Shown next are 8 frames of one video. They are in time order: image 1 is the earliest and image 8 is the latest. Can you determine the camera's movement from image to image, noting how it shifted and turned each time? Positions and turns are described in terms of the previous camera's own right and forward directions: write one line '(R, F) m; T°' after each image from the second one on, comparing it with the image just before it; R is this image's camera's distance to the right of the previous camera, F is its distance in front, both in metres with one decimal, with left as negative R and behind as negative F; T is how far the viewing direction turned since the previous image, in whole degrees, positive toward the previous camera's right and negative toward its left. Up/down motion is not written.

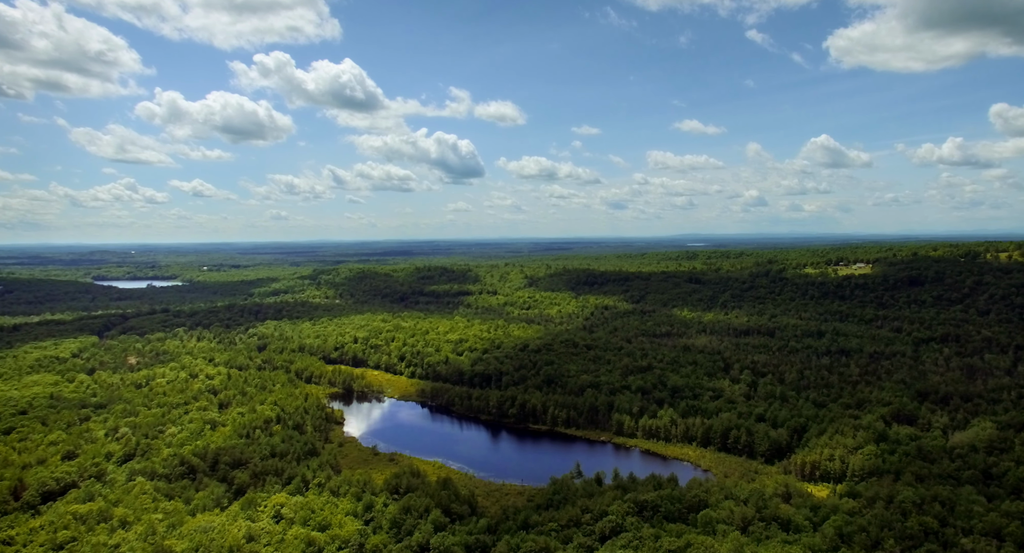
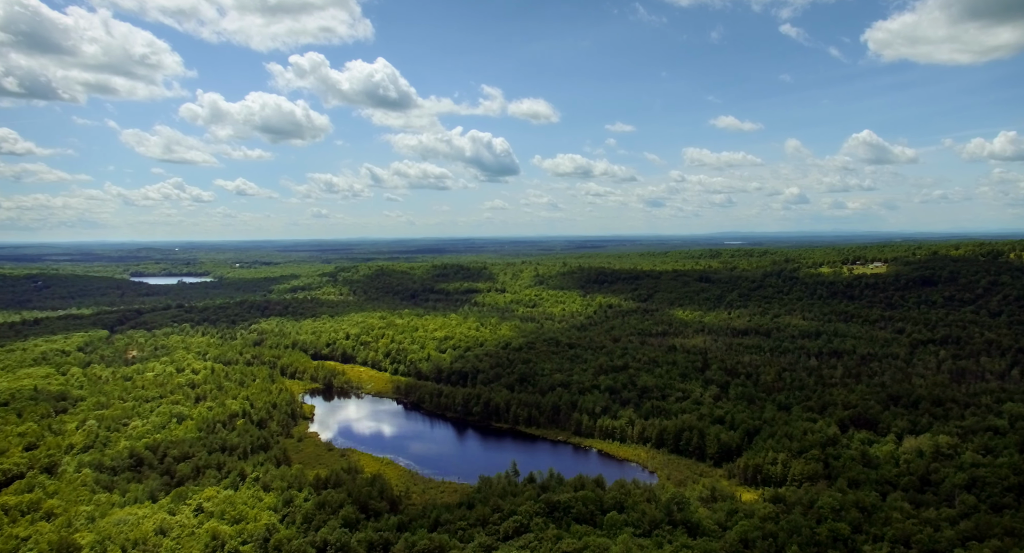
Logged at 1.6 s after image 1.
(+9.4, +0.1) m; -4°
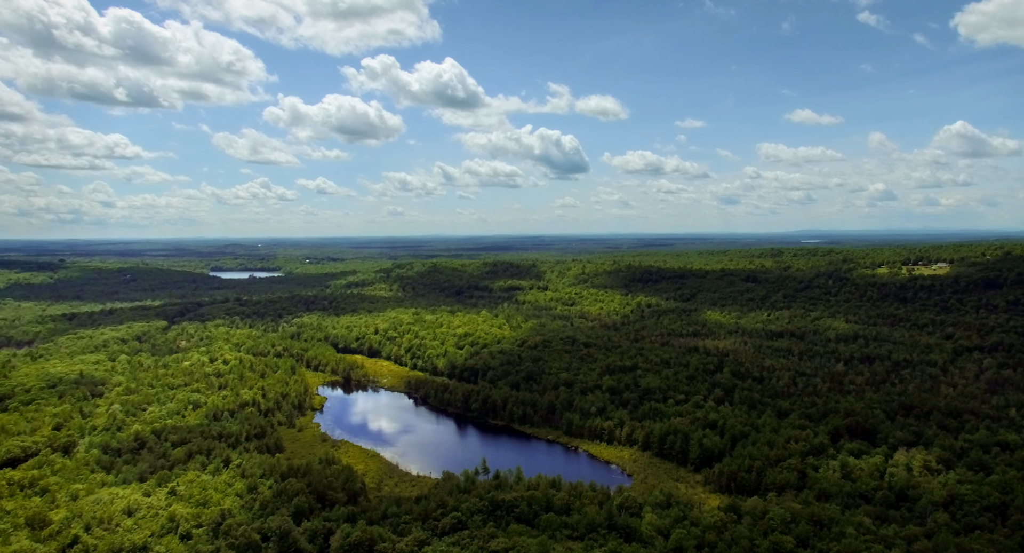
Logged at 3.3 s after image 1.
(+9.5, +0.4) m; -7°
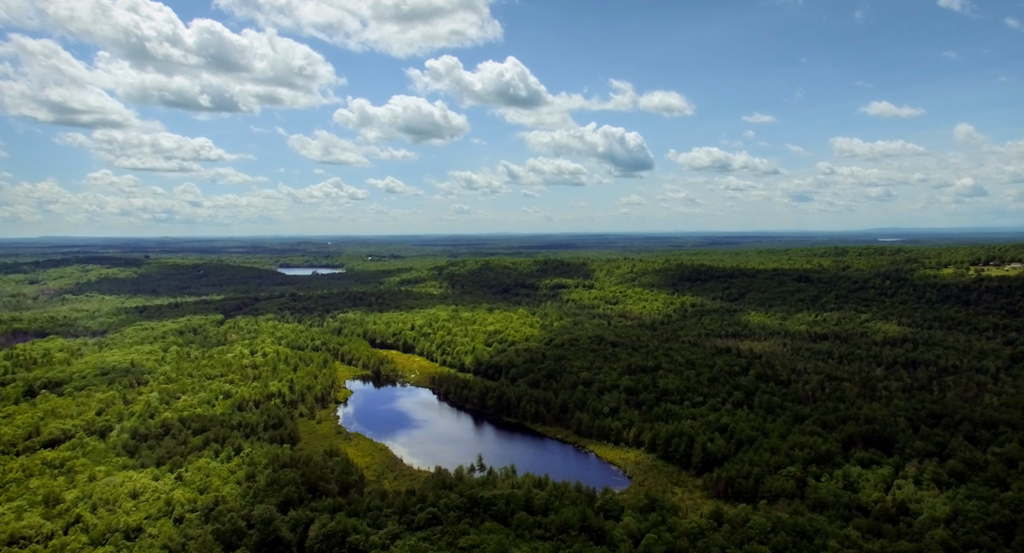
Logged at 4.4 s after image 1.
(+6.5, +0.5) m; -6°
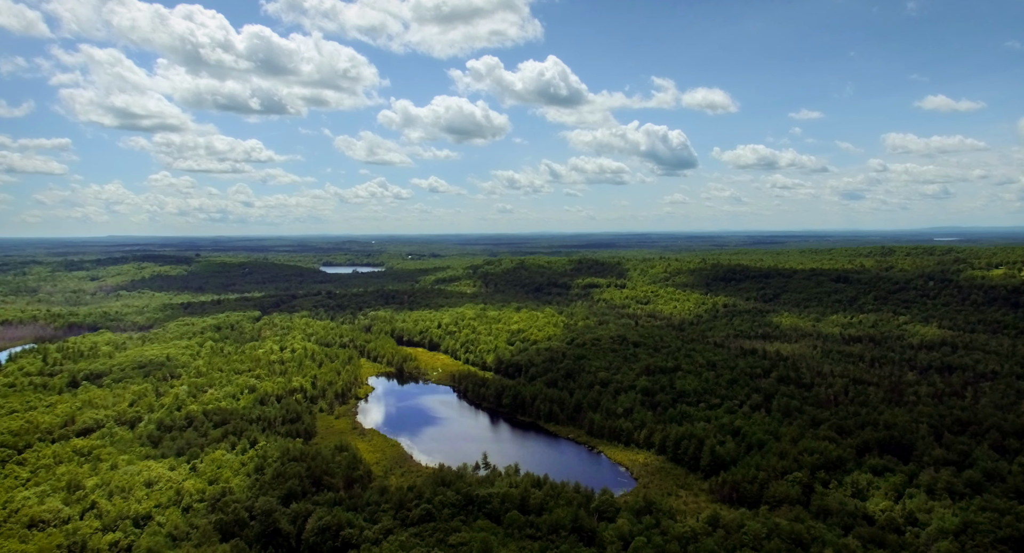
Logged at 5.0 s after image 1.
(+3.5, +0.2) m; -4°
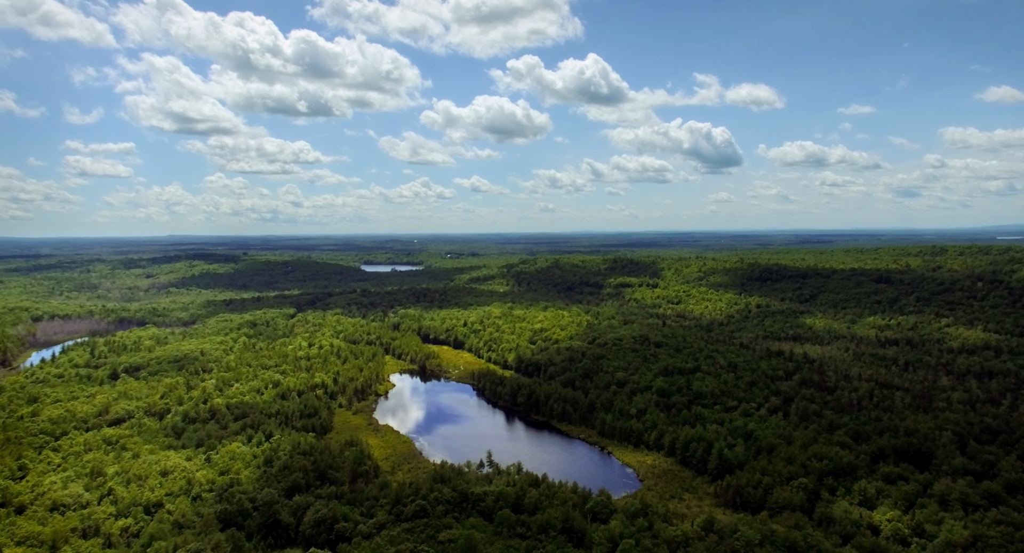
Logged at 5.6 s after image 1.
(+3.6, +0.4) m; -4°
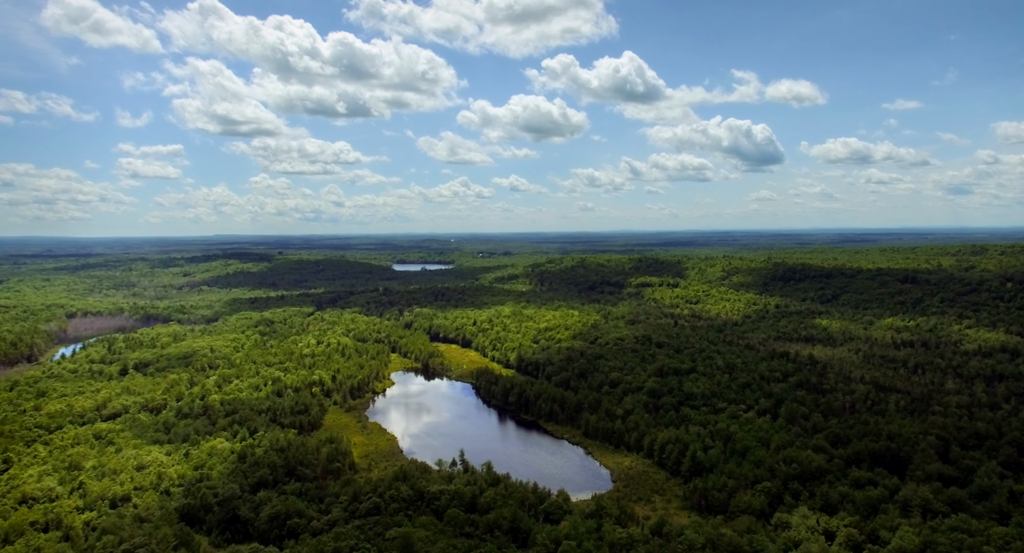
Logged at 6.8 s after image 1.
(+6.2, +0.3) m; -4°
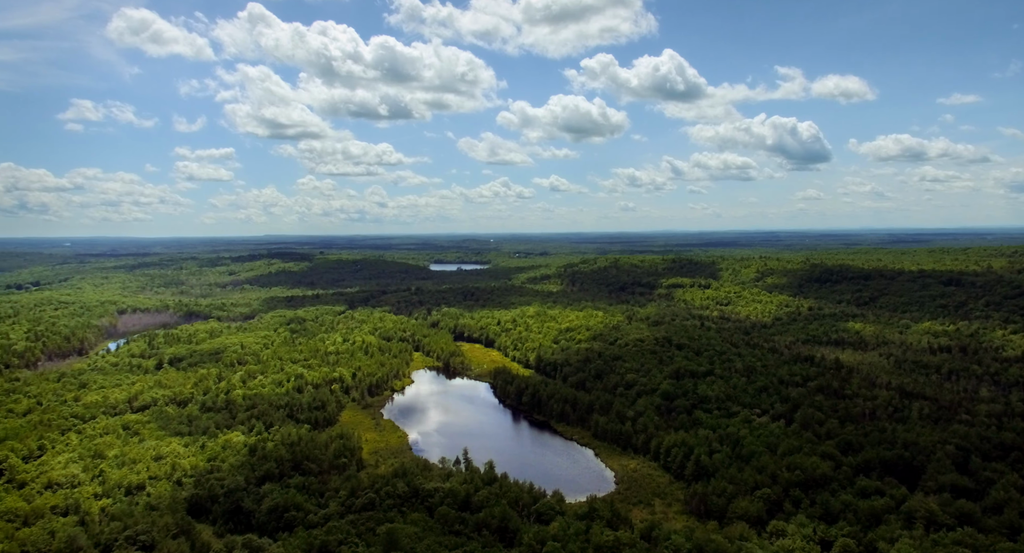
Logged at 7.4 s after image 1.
(+3.5, +0.4) m; -4°
